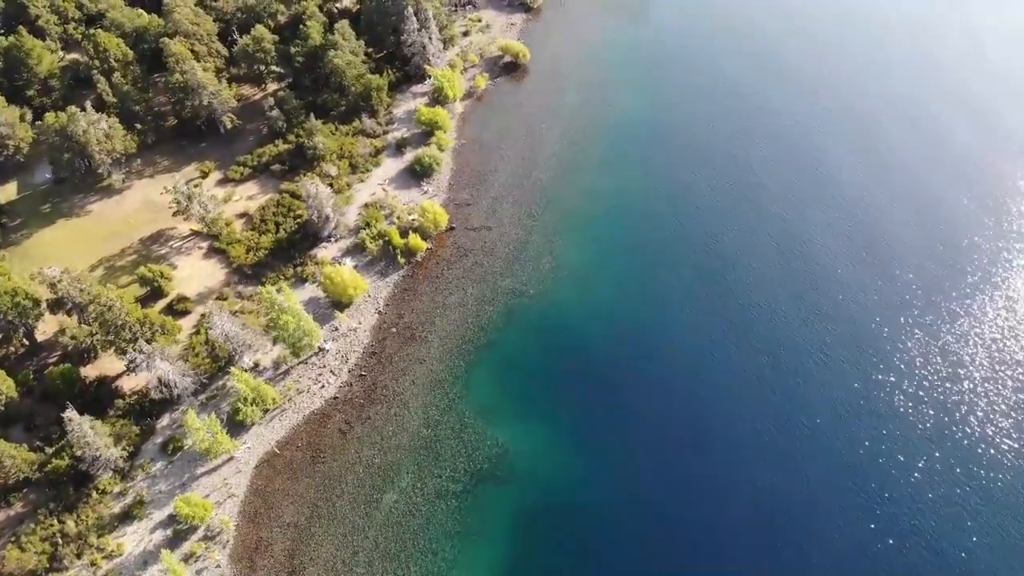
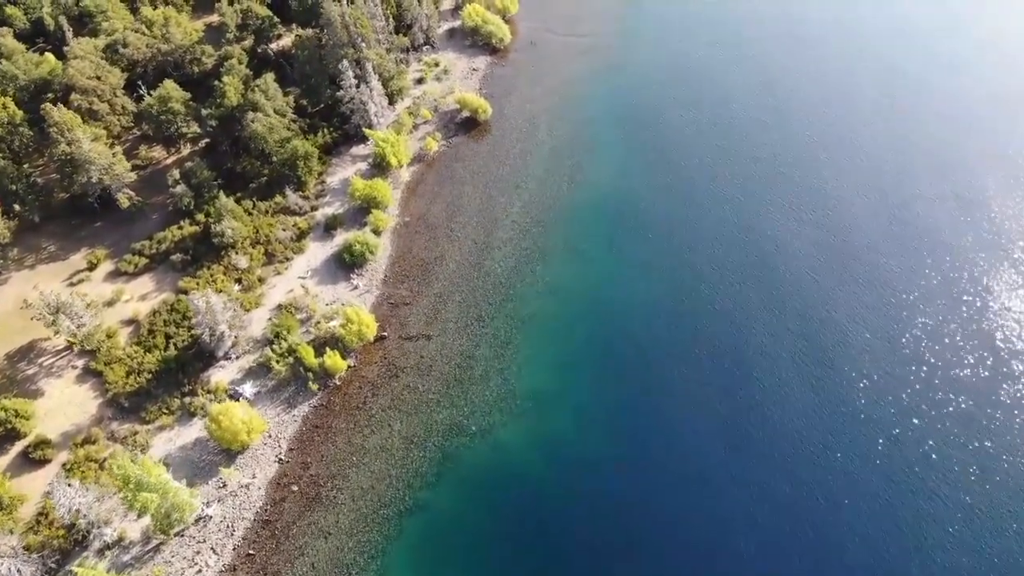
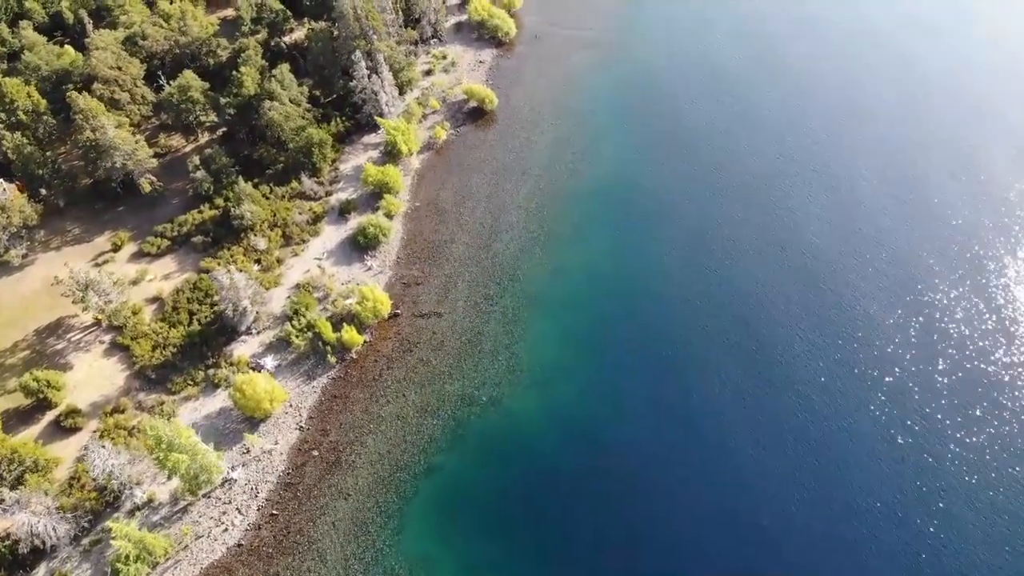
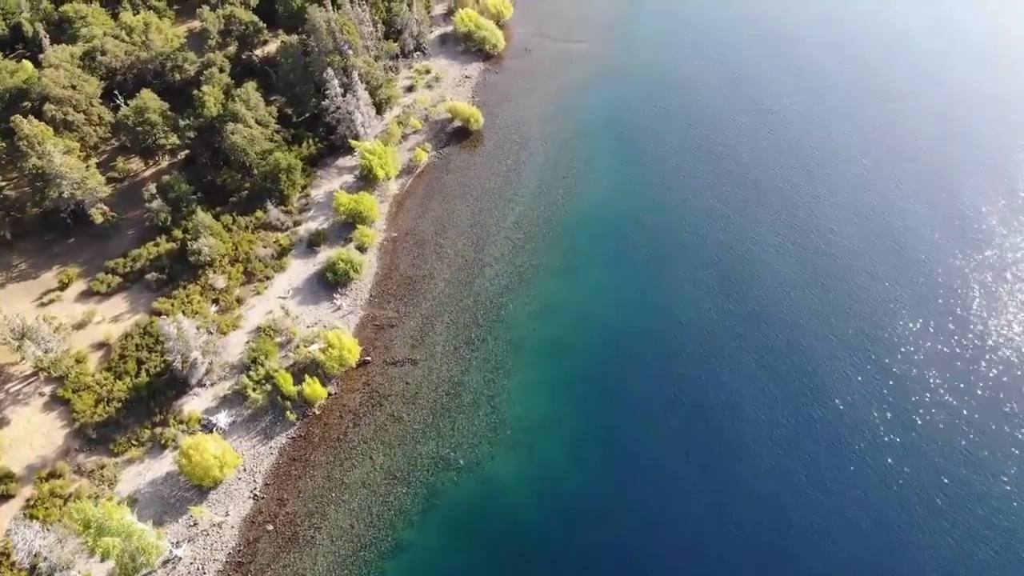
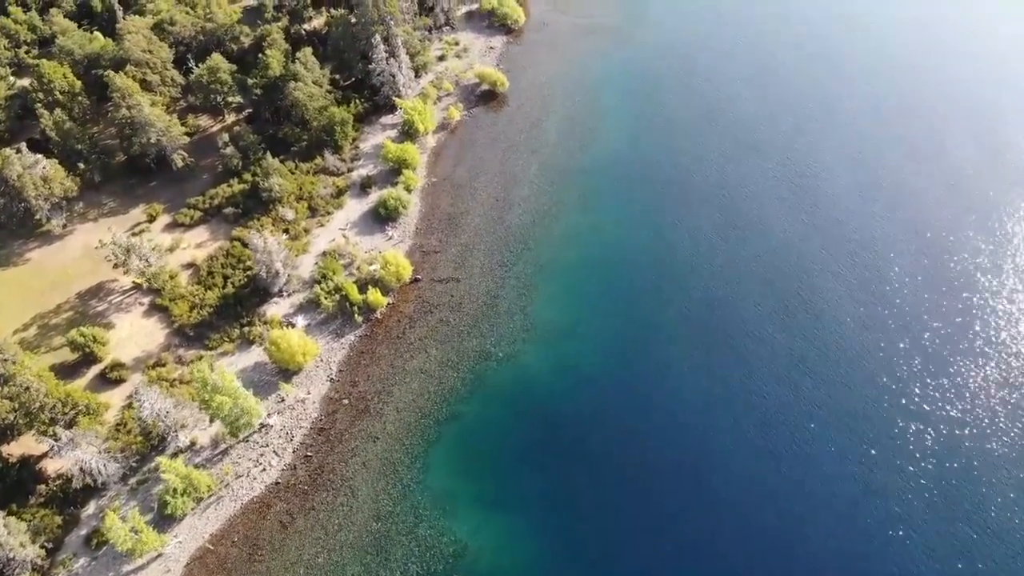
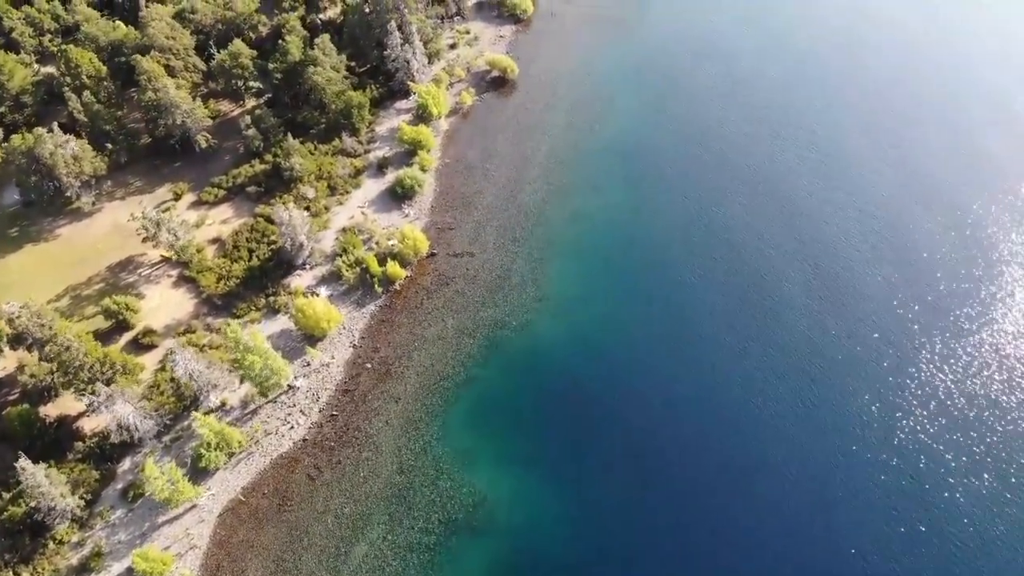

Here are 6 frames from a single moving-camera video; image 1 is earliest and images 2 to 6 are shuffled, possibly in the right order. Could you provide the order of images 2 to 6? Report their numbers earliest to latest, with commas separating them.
6, 5, 3, 2, 4
